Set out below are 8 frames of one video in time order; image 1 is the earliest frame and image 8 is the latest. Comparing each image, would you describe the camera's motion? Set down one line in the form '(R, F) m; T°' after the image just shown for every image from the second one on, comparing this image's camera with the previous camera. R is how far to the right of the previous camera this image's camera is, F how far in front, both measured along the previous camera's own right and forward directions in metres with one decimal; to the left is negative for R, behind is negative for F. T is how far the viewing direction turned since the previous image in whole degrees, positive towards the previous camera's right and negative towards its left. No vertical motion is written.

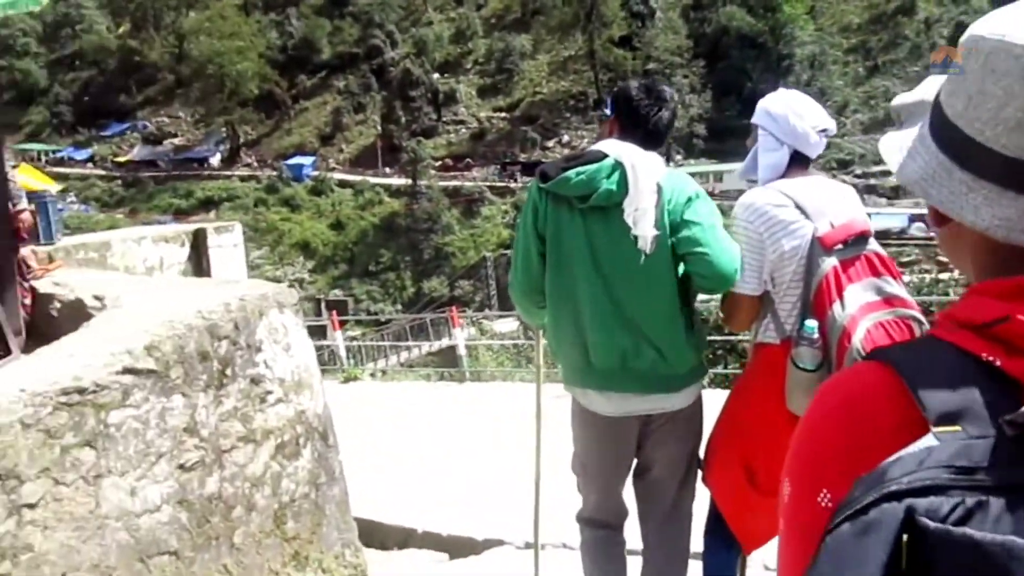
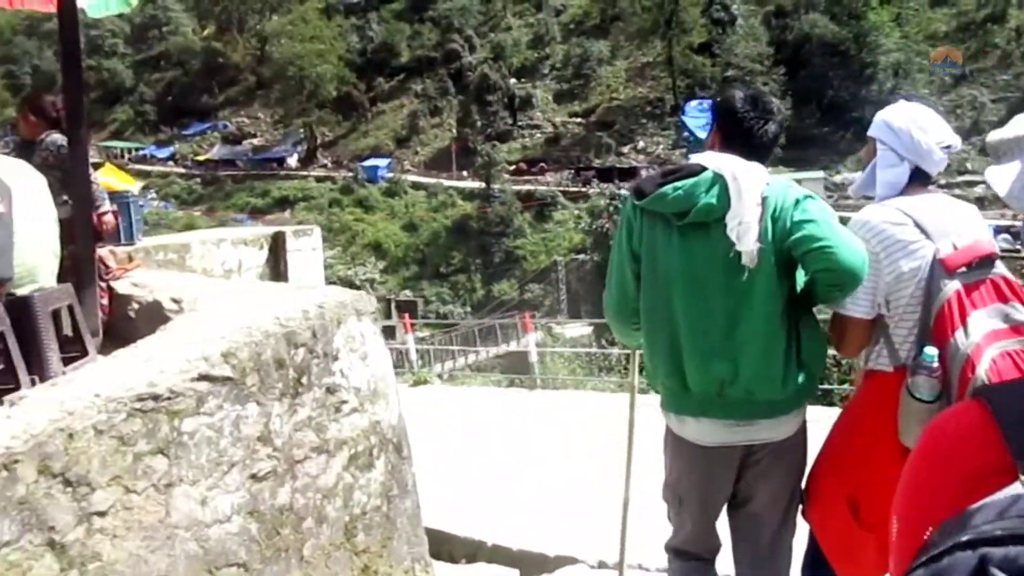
(0.0, +0.1) m; -4°
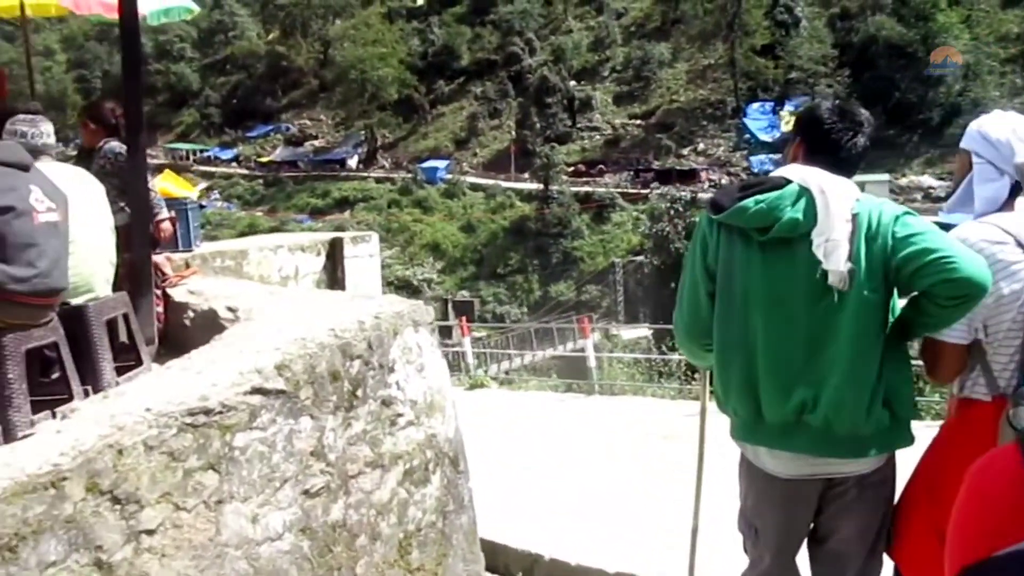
(0.0, +0.1) m; -3°
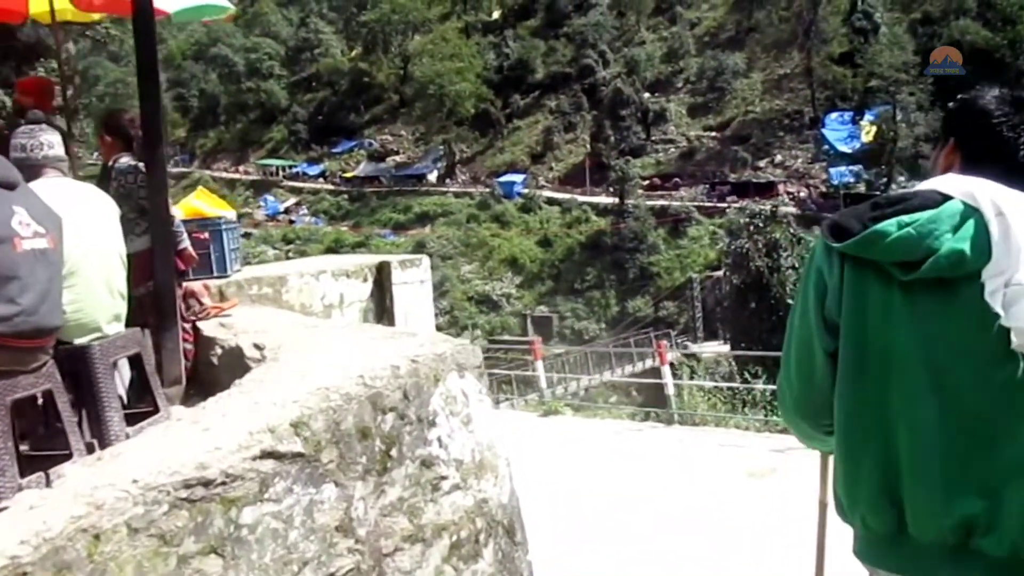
(0.0, +0.5) m; -4°
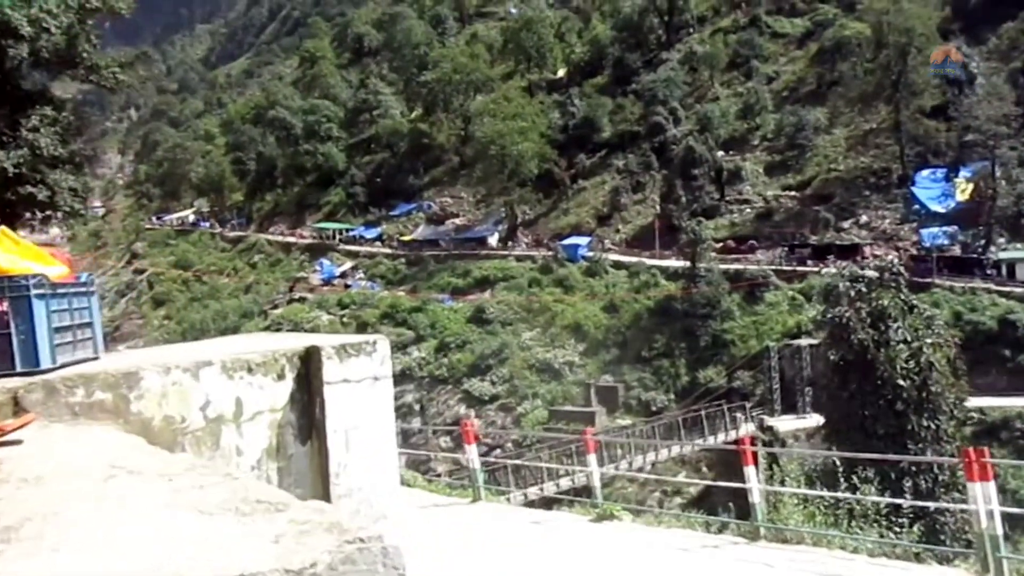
(+0.2, +1.7) m; -4°
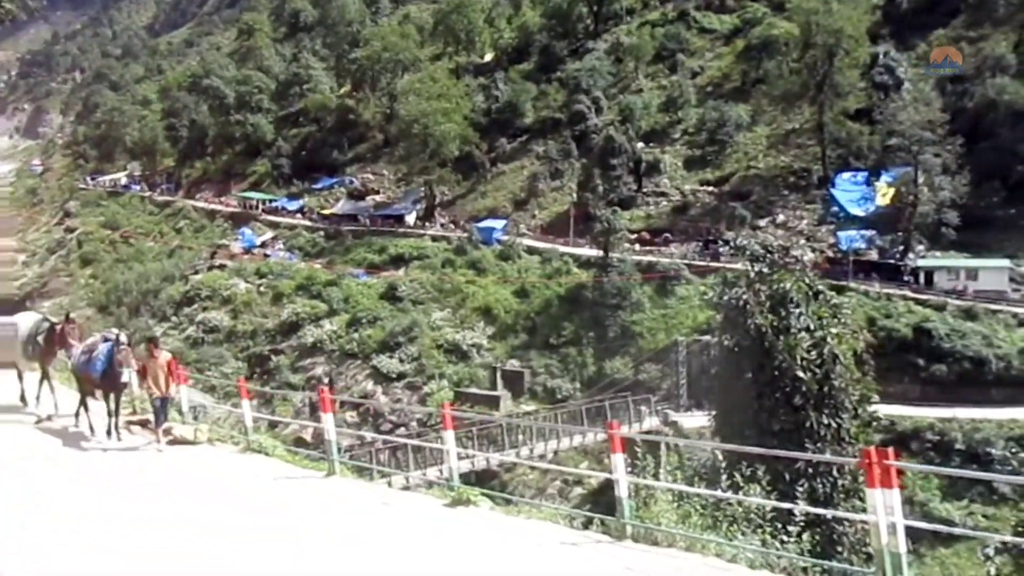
(+0.3, +0.6) m; +4°
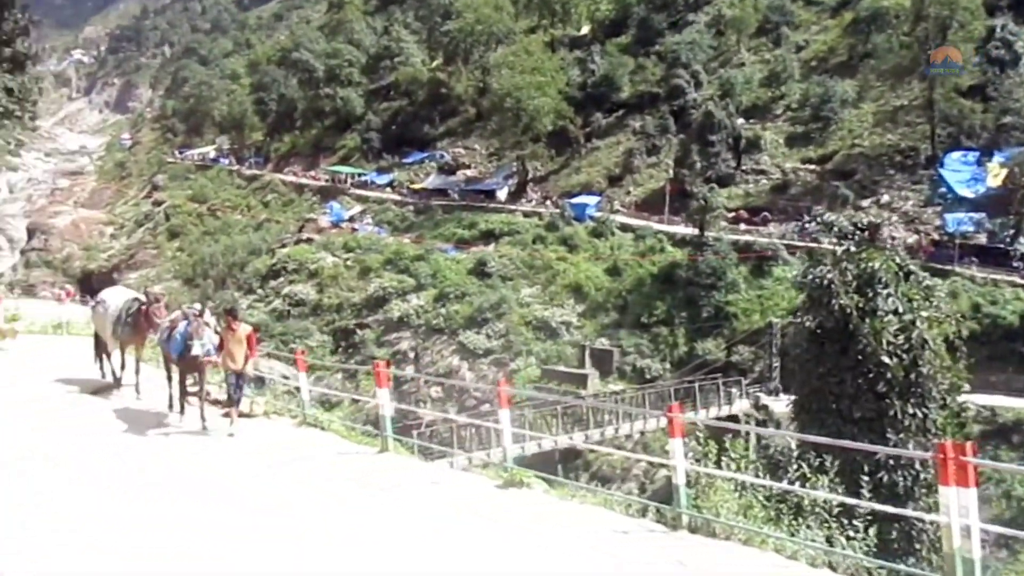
(+0.2, +0.5) m; -5°
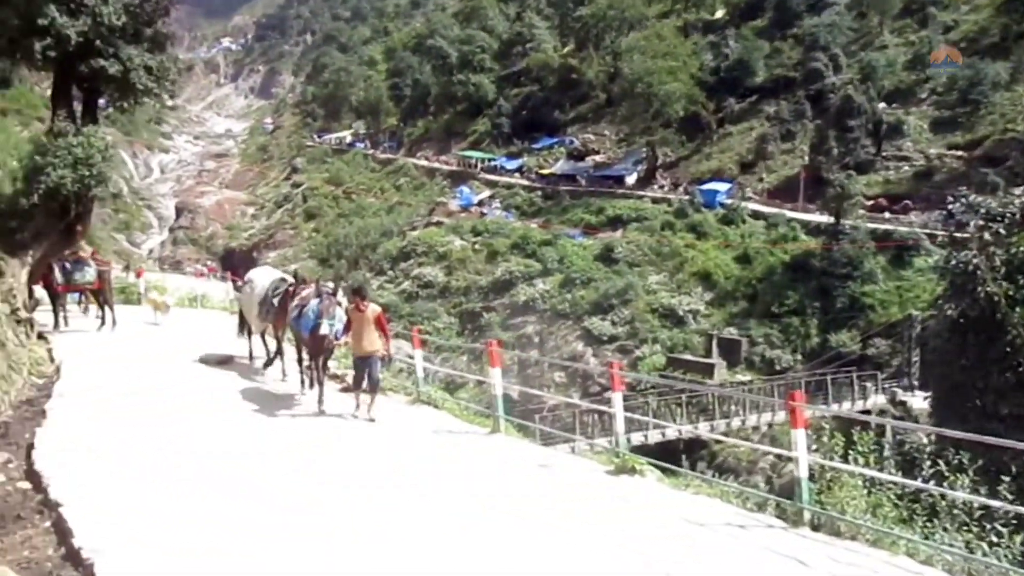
(+0.1, +0.3) m; -7°
